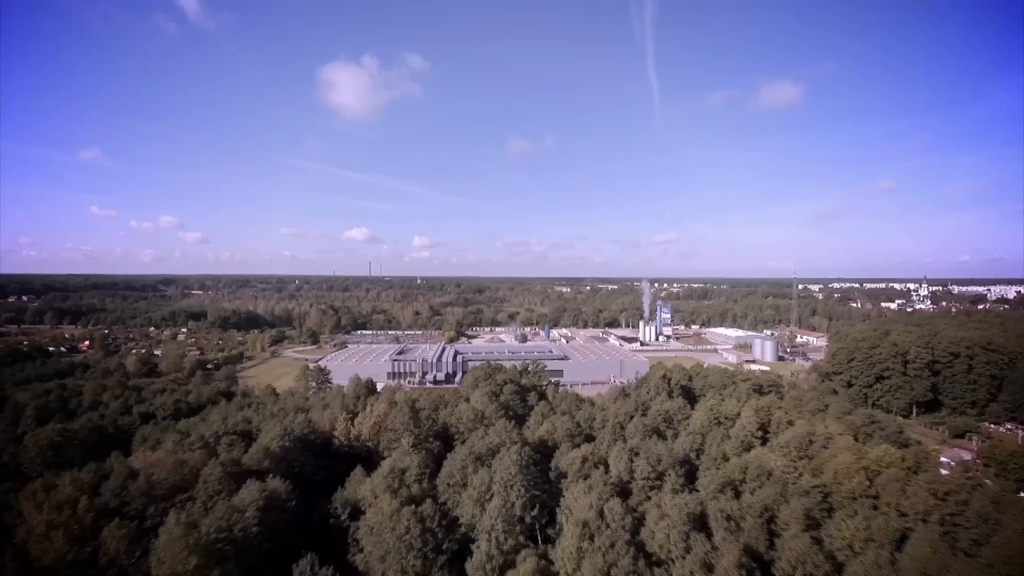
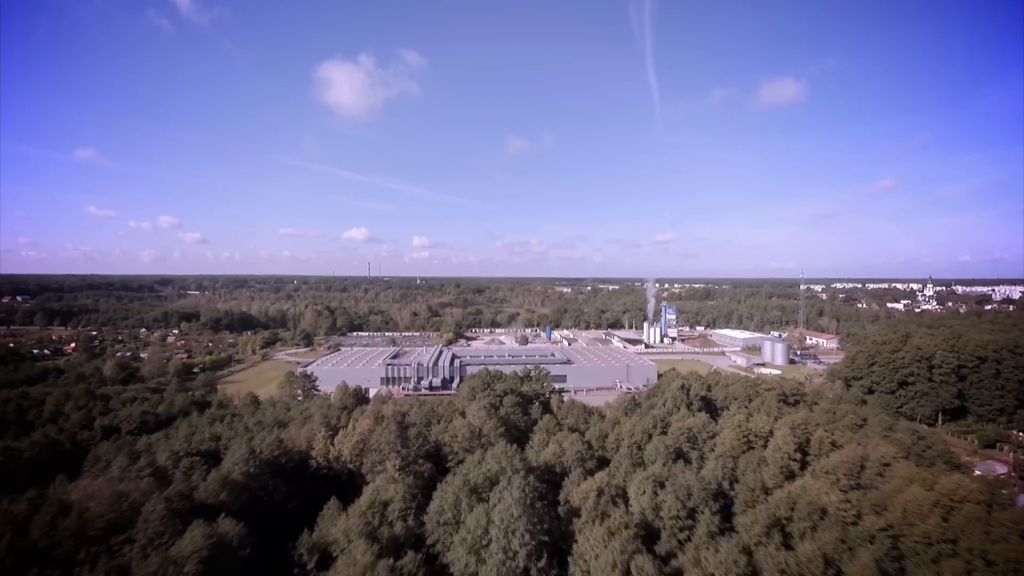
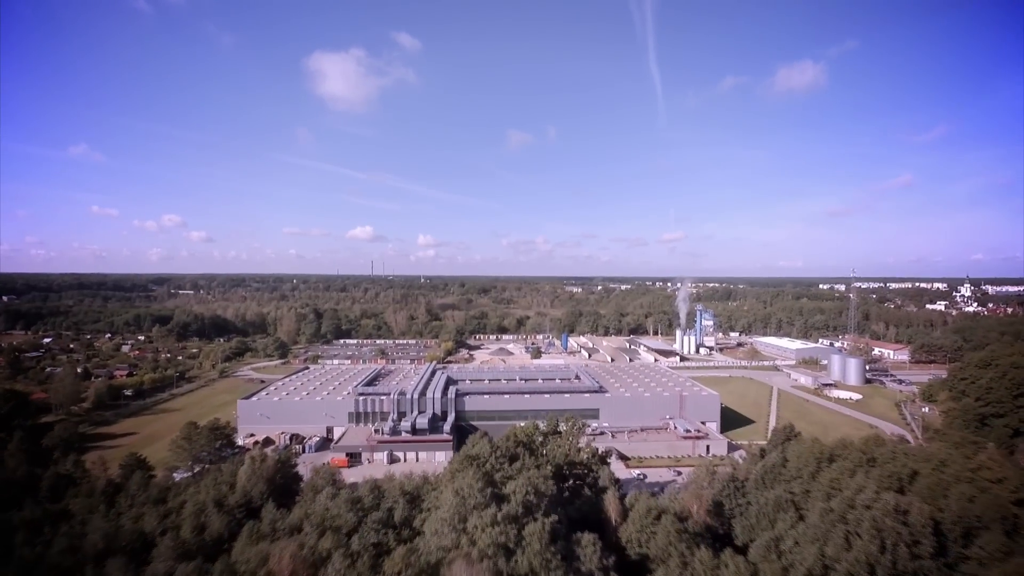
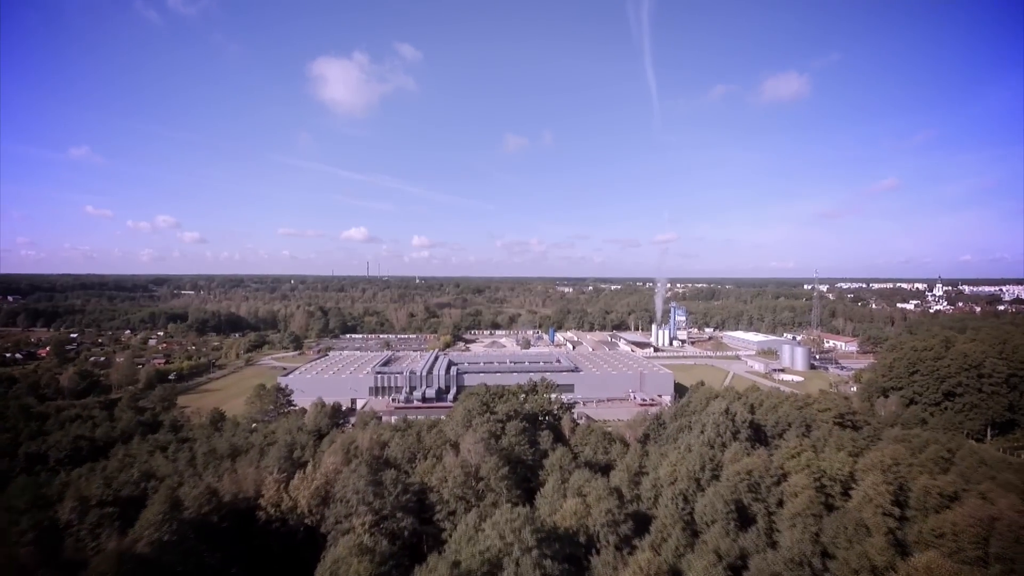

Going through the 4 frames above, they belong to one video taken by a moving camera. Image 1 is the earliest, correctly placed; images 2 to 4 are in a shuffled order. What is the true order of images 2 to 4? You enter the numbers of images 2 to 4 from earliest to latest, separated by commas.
2, 4, 3
